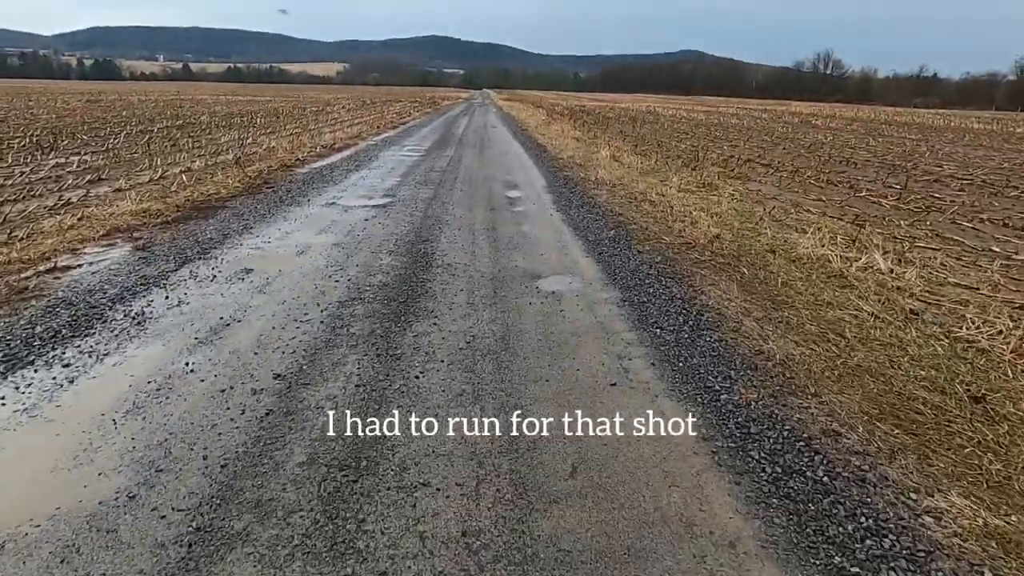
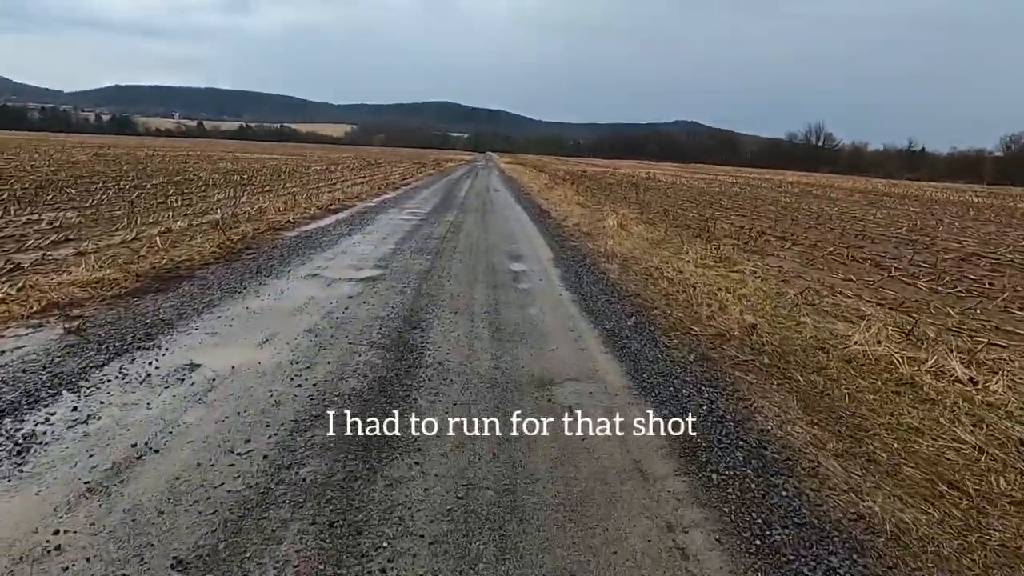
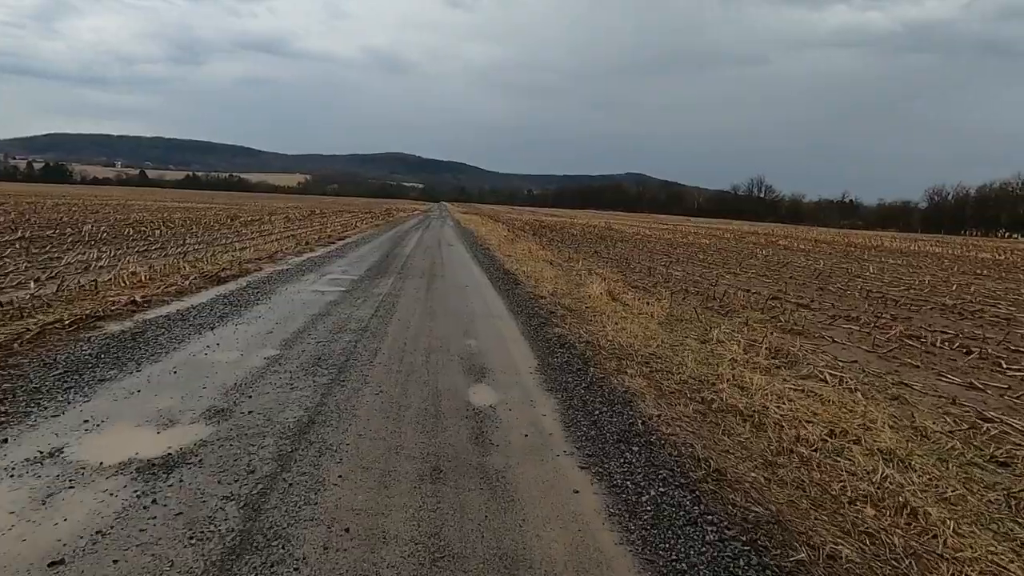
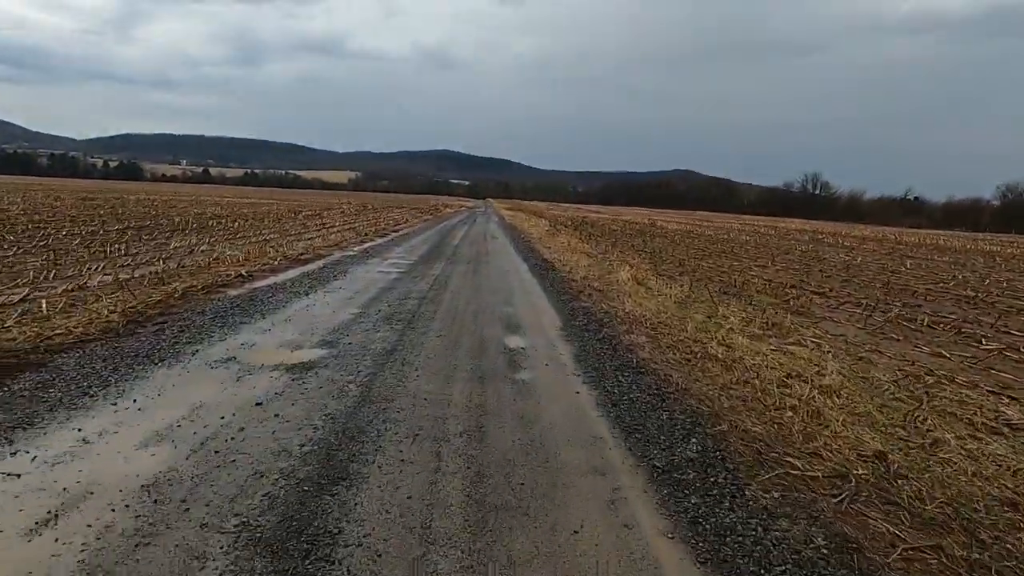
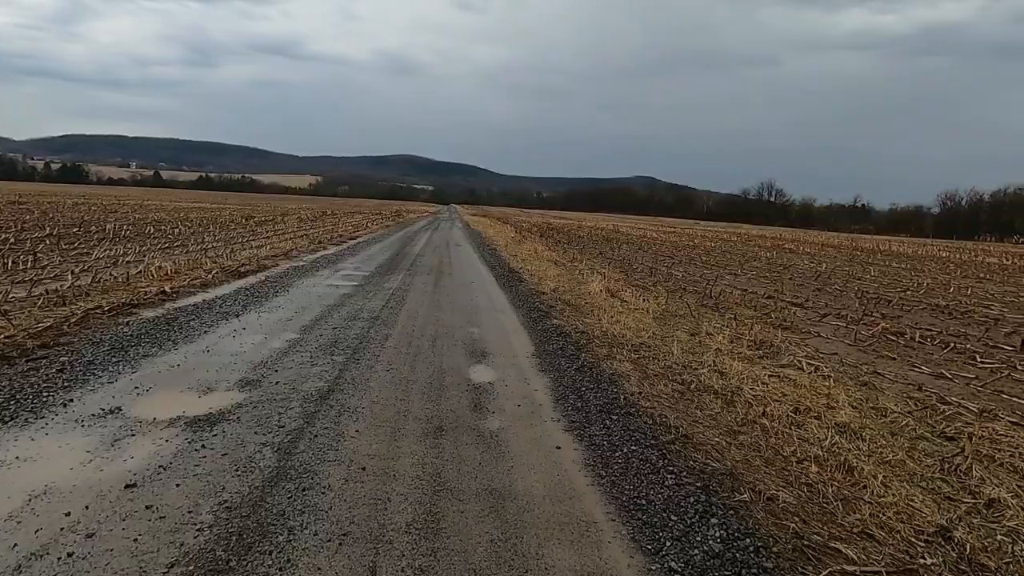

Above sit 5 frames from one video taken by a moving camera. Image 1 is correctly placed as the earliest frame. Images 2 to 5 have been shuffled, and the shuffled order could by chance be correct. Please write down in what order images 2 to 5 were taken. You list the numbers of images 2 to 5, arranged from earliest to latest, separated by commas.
2, 4, 5, 3
